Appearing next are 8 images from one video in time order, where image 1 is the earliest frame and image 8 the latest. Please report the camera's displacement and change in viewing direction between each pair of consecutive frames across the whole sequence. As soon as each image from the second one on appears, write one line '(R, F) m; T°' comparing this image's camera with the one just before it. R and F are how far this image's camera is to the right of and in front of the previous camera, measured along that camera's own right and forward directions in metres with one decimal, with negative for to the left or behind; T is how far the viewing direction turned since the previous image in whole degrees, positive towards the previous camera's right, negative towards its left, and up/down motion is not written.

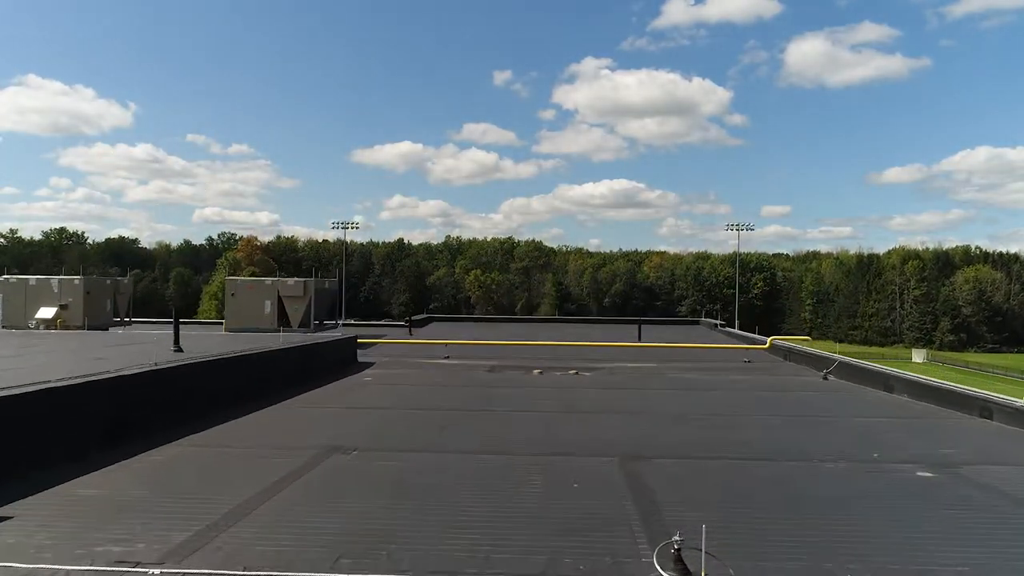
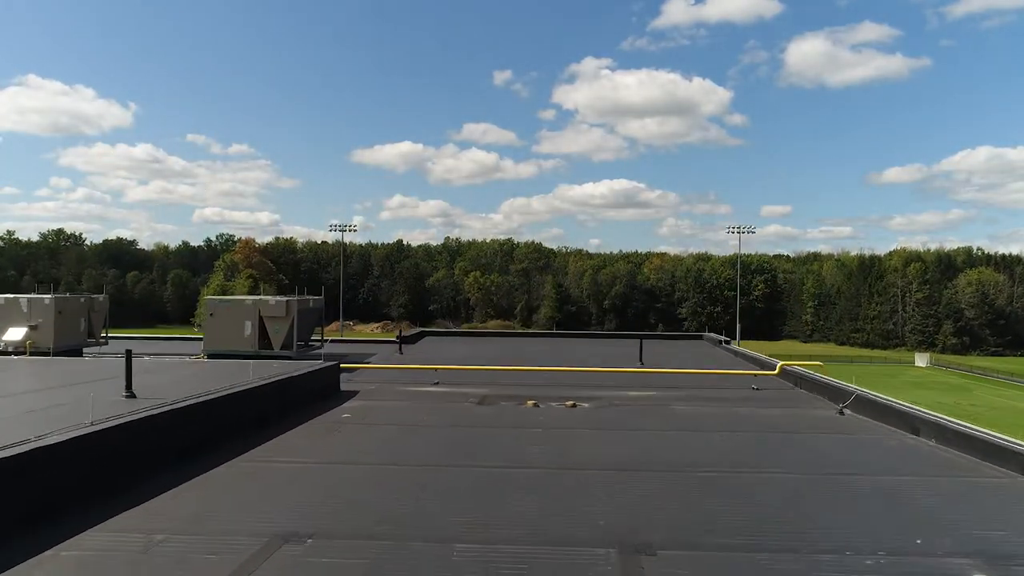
(+0.1, +0.6) m; 0°
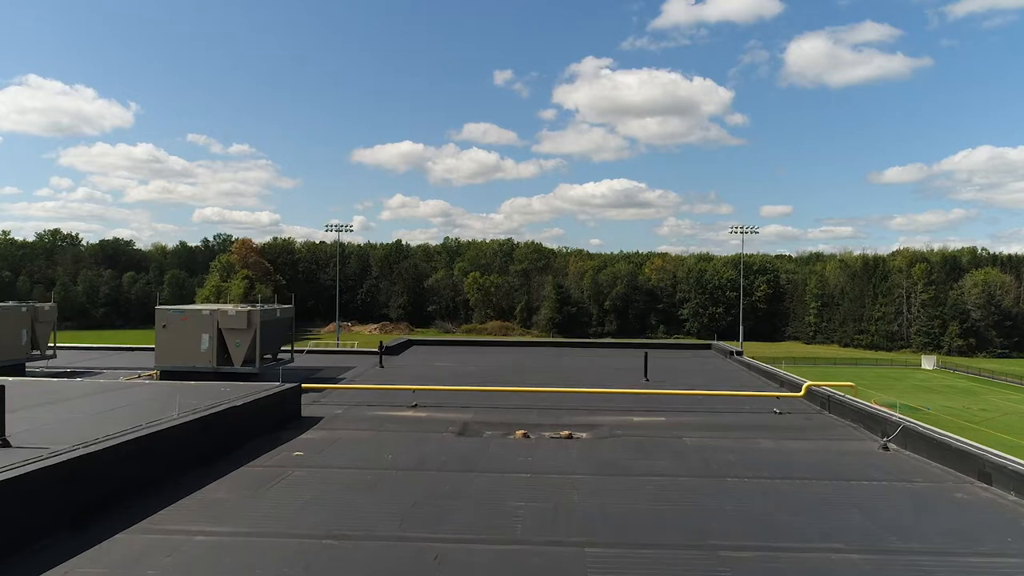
(+0.2, +1.1) m; 0°
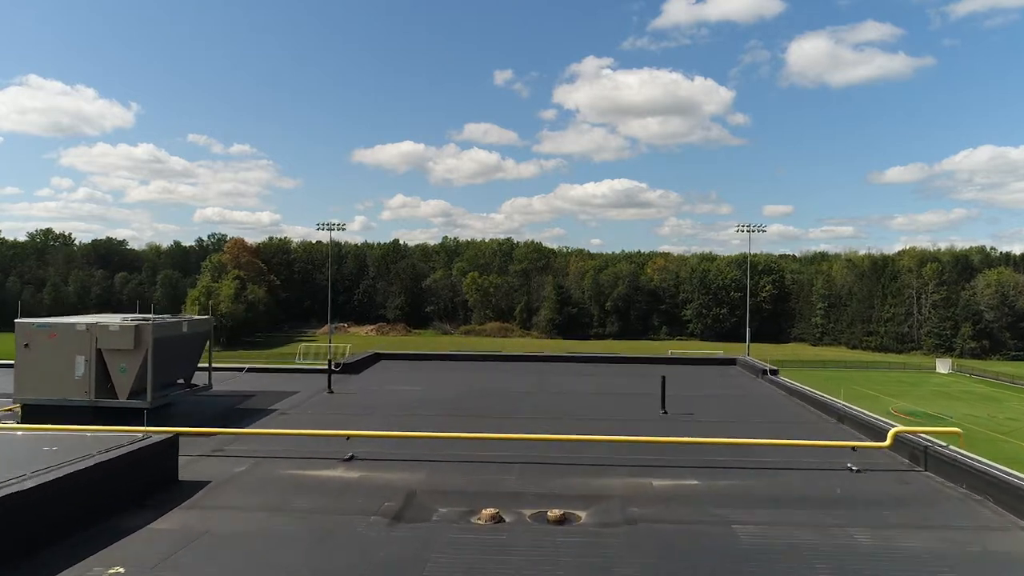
(+0.3, +2.2) m; 0°
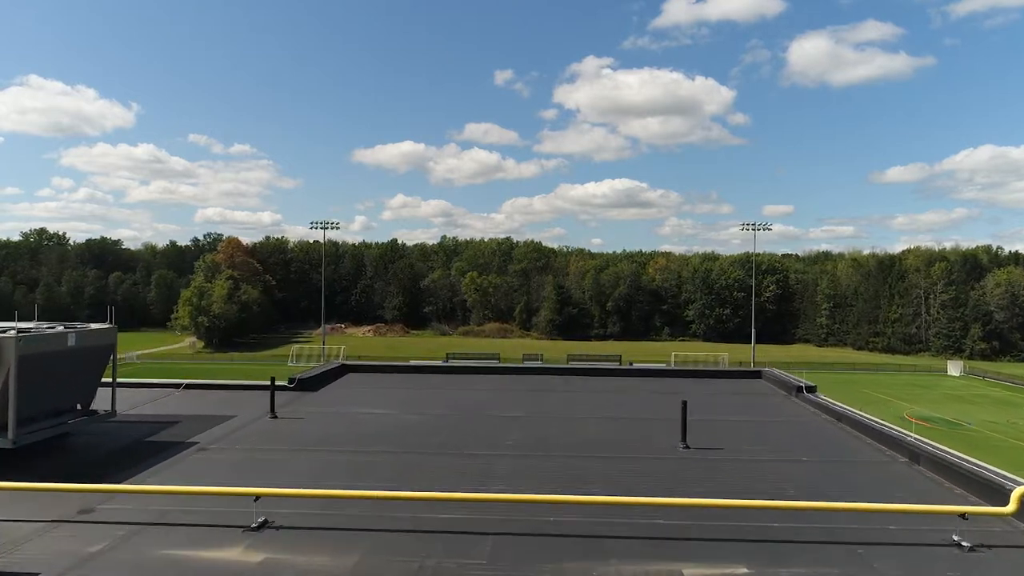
(+0.2, +1.6) m; 0°
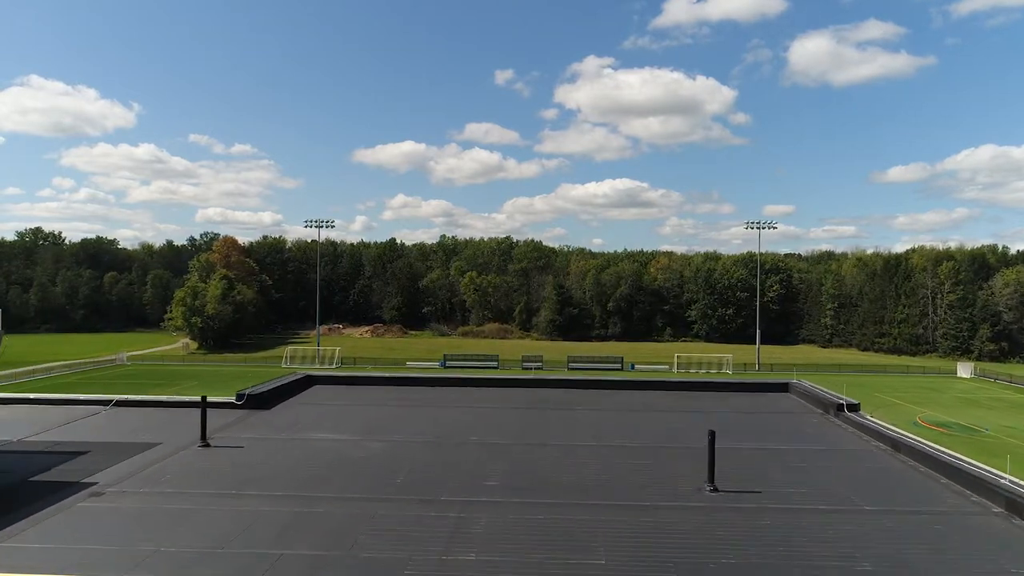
(+0.2, +1.3) m; 0°
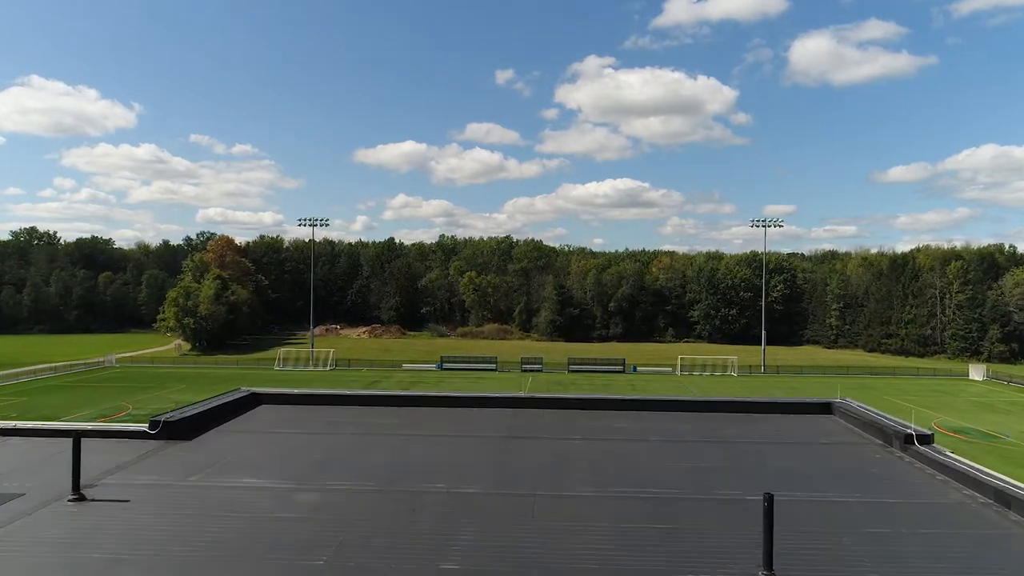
(+0.2, +1.5) m; 0°
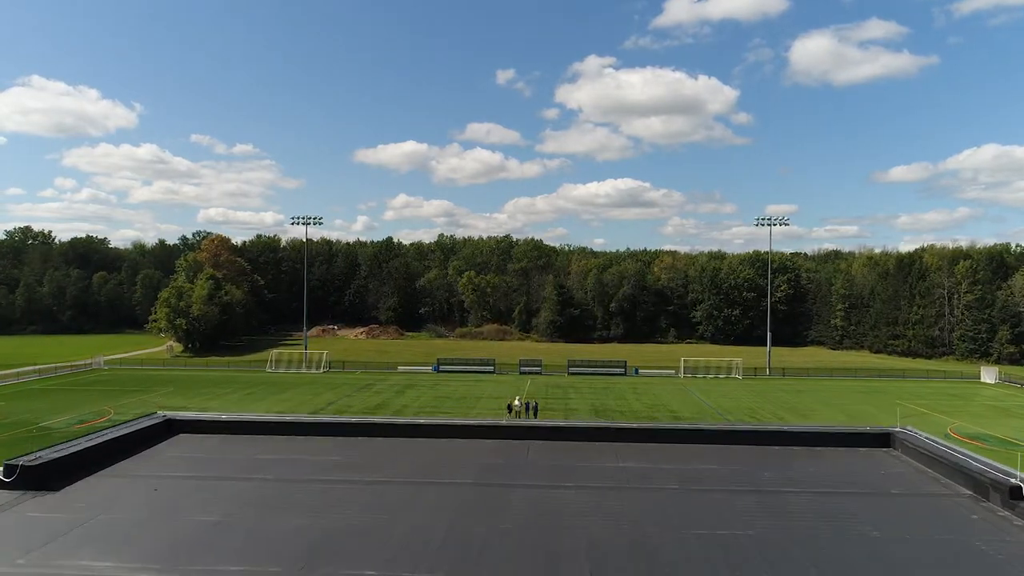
(+0.2, +1.5) m; 0°
